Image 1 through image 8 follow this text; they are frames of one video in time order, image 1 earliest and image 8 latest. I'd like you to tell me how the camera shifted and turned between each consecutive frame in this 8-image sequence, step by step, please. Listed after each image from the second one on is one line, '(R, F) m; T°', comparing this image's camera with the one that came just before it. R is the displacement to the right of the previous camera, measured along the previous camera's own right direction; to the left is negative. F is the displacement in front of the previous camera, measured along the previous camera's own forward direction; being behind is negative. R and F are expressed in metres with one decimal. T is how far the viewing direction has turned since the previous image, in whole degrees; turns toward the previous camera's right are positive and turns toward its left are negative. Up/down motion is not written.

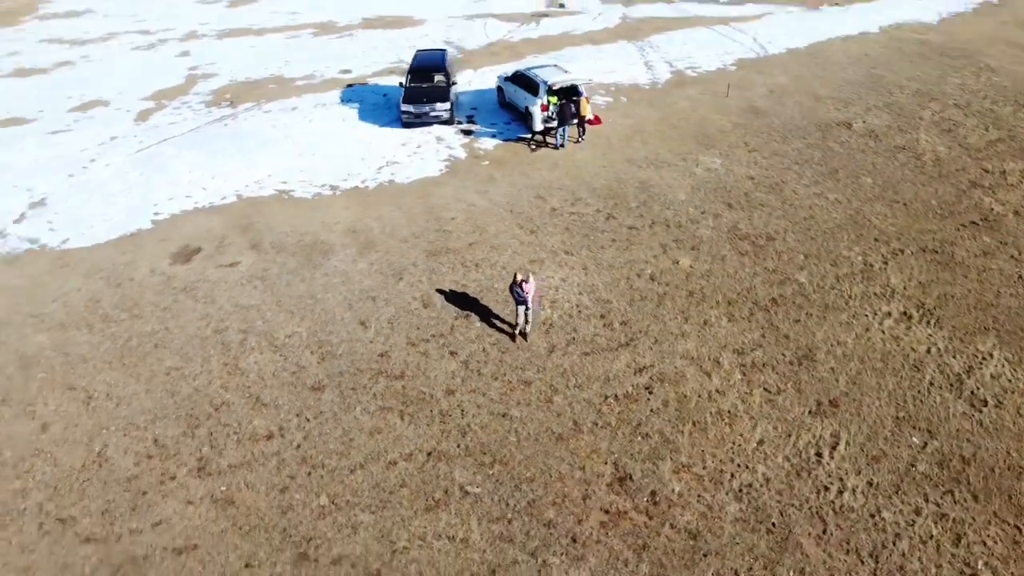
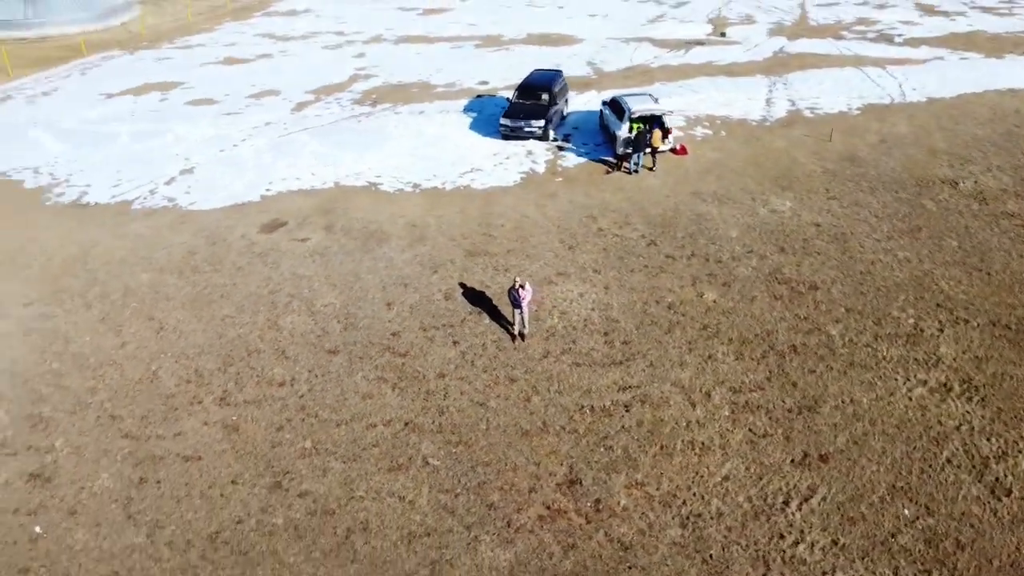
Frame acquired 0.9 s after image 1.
(+3.2, -0.8) m; -15°
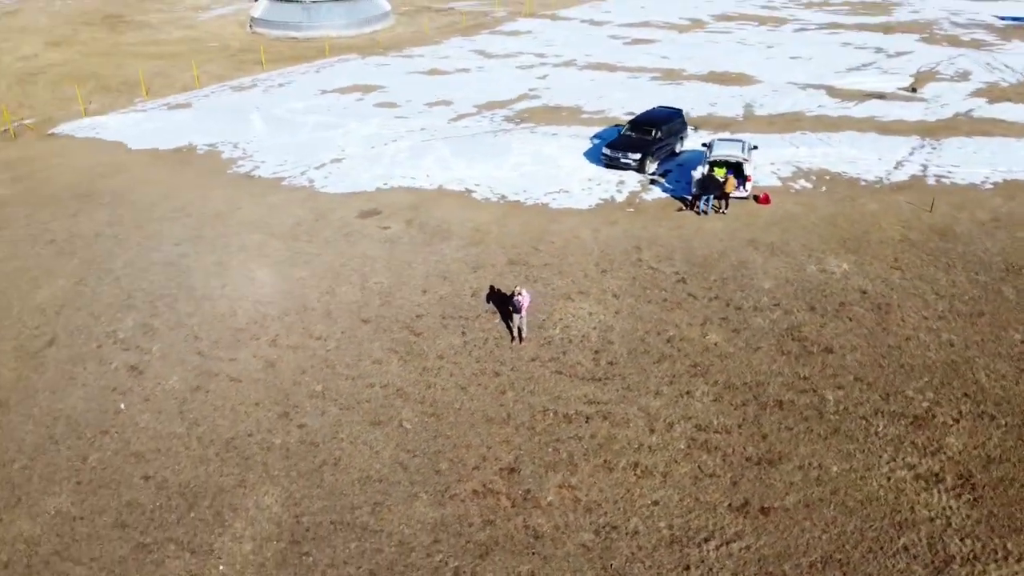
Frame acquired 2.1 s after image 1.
(+4.5, -1.0) m; -18°
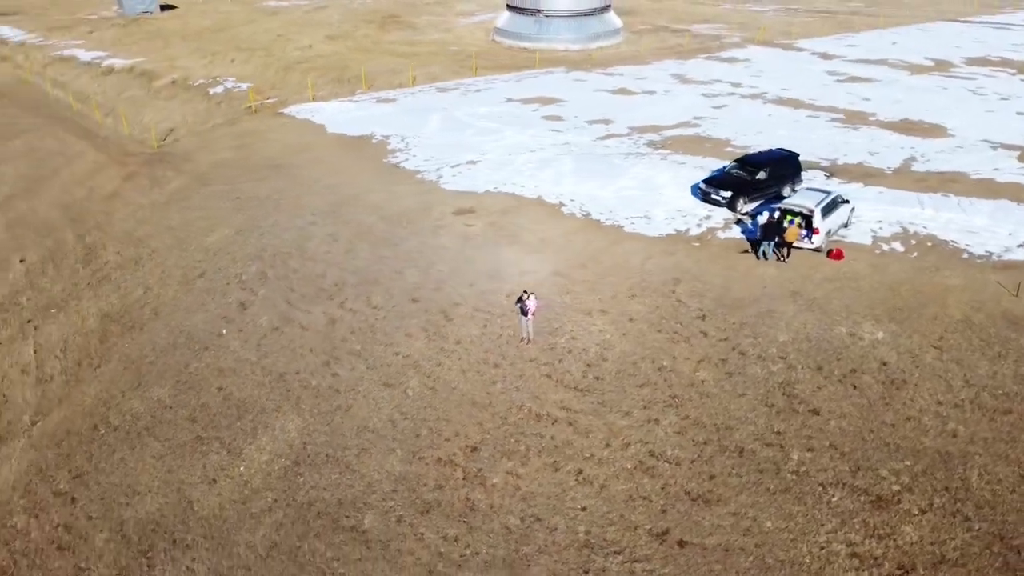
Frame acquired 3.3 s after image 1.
(+5.1, -0.9) m; -19°
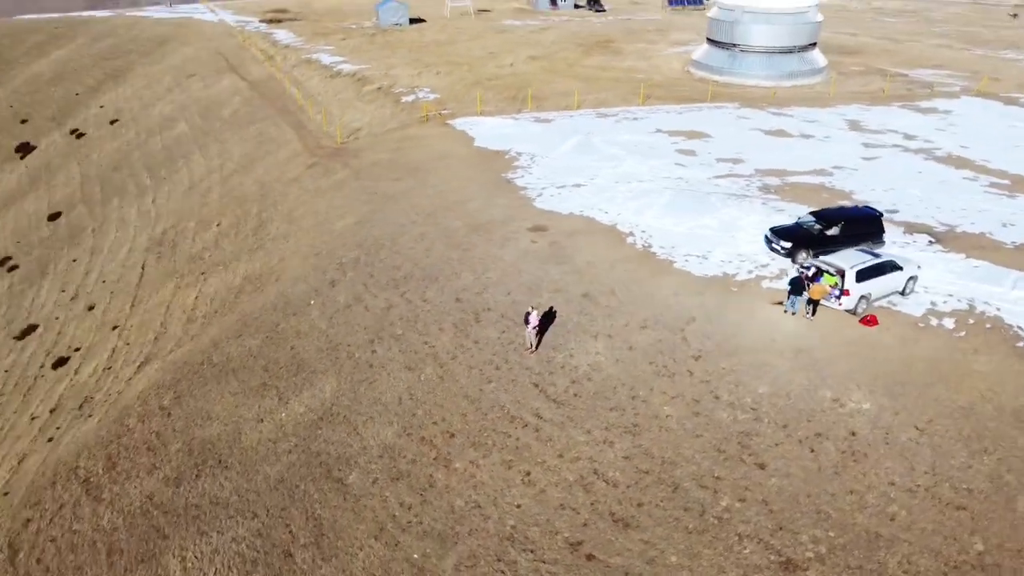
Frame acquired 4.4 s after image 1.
(+5.0, -0.9) m; -17°
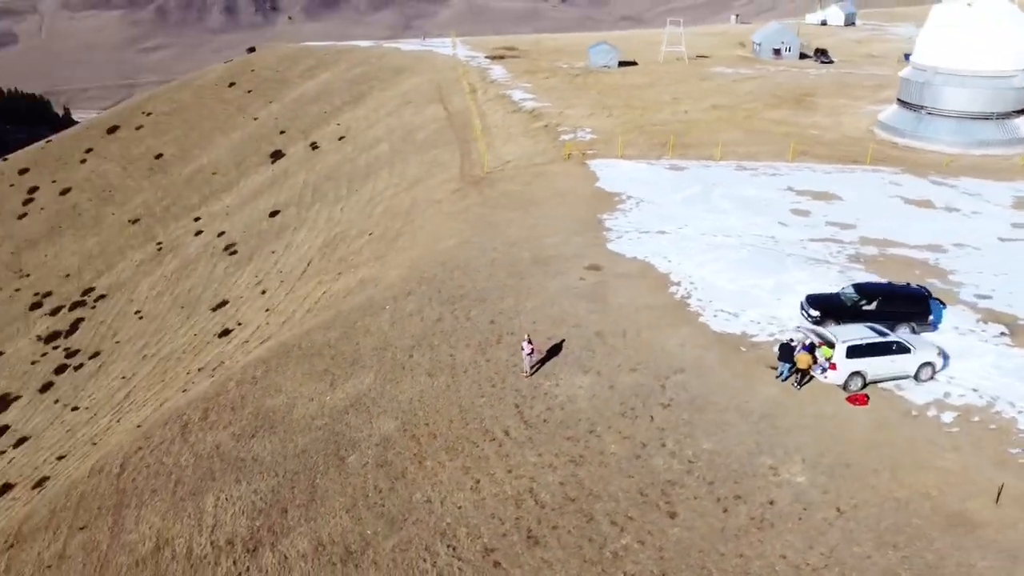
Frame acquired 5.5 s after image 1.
(+5.5, -0.8) m; -17°
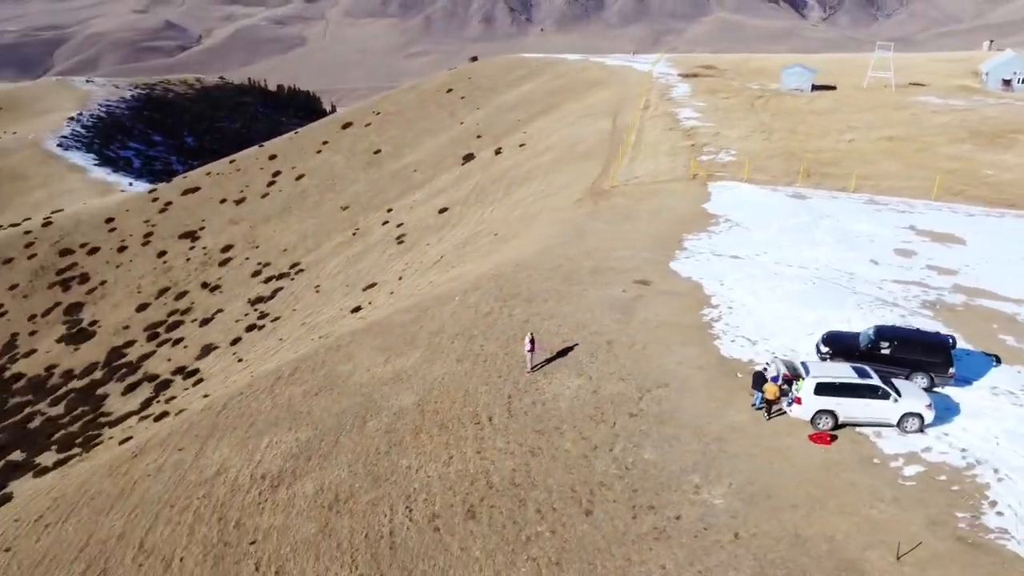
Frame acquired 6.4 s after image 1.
(+5.3, -0.7) m; -16°
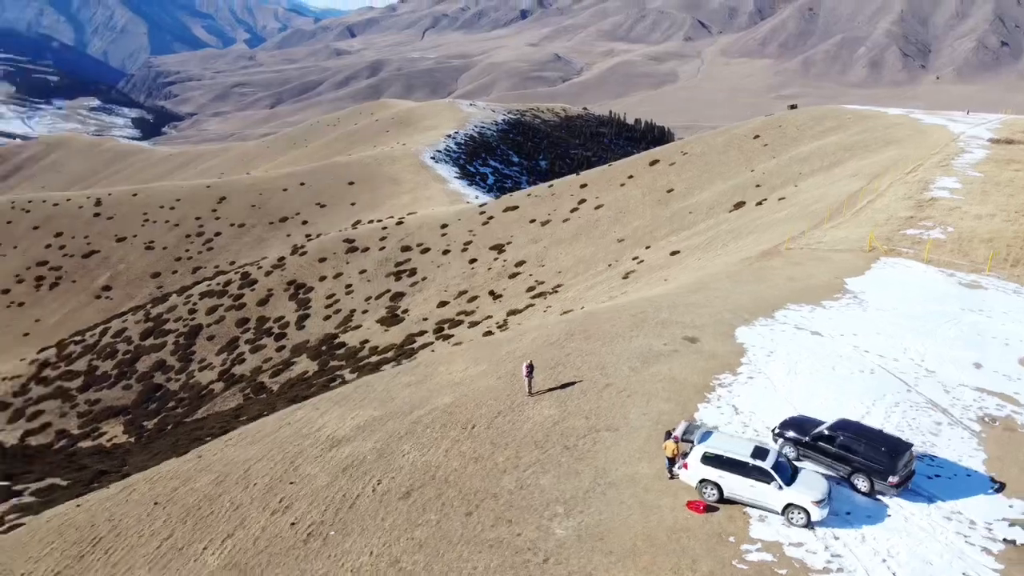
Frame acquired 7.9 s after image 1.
(+8.9, -0.8) m; -24°
